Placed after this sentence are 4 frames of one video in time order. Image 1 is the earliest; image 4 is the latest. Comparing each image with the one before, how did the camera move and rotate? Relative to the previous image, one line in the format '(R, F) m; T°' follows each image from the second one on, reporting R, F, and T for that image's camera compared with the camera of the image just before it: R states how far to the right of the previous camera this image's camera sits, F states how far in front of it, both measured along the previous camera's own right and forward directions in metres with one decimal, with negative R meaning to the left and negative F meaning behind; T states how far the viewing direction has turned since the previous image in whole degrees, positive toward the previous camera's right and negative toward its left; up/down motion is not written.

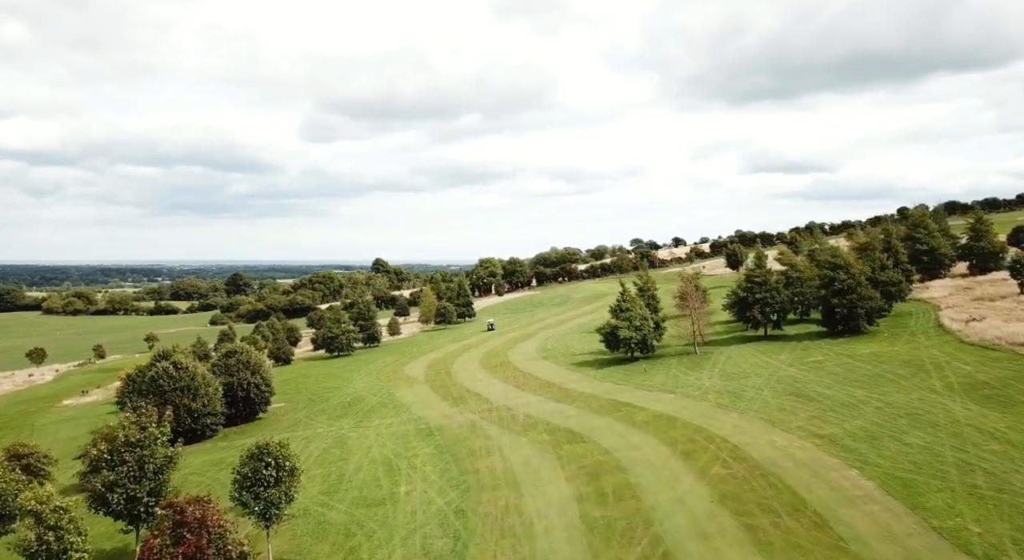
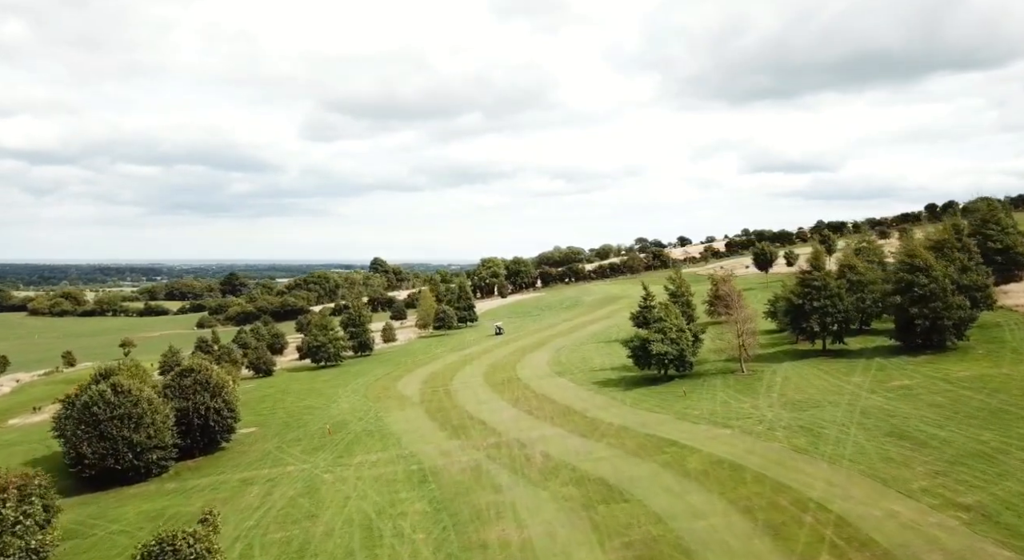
(-0.7, +10.3) m; 0°
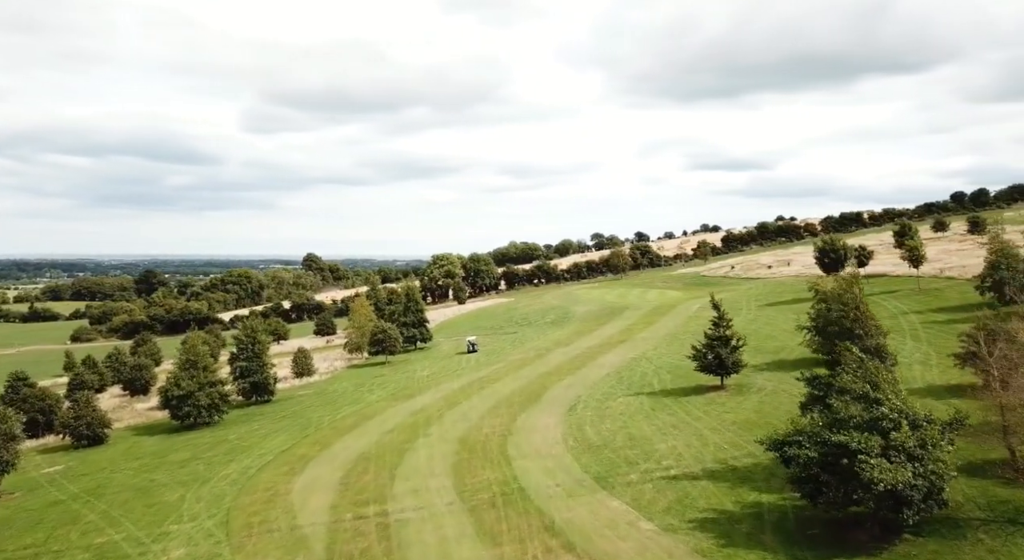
(-2.2, +32.0) m; +4°
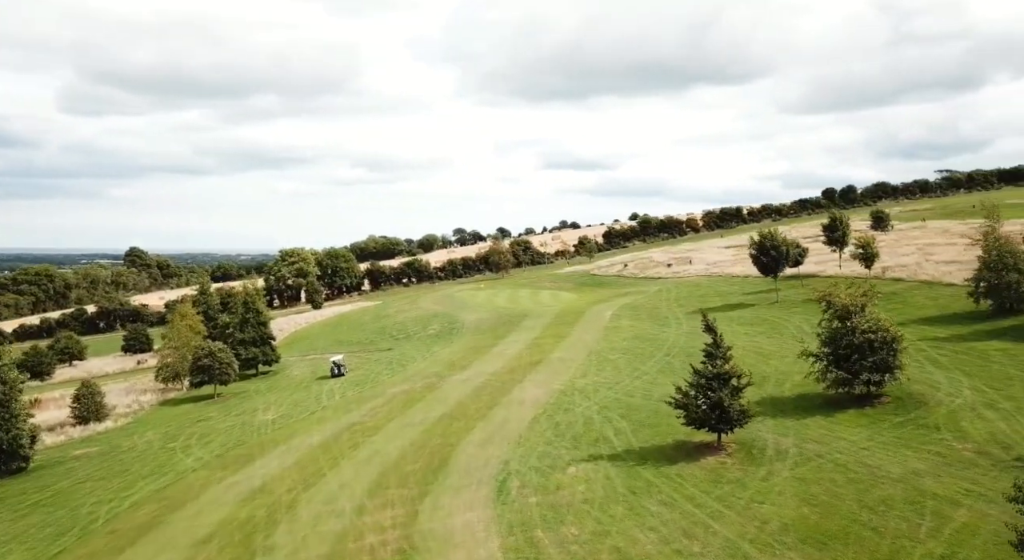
(-1.6, +17.4) m; +11°
